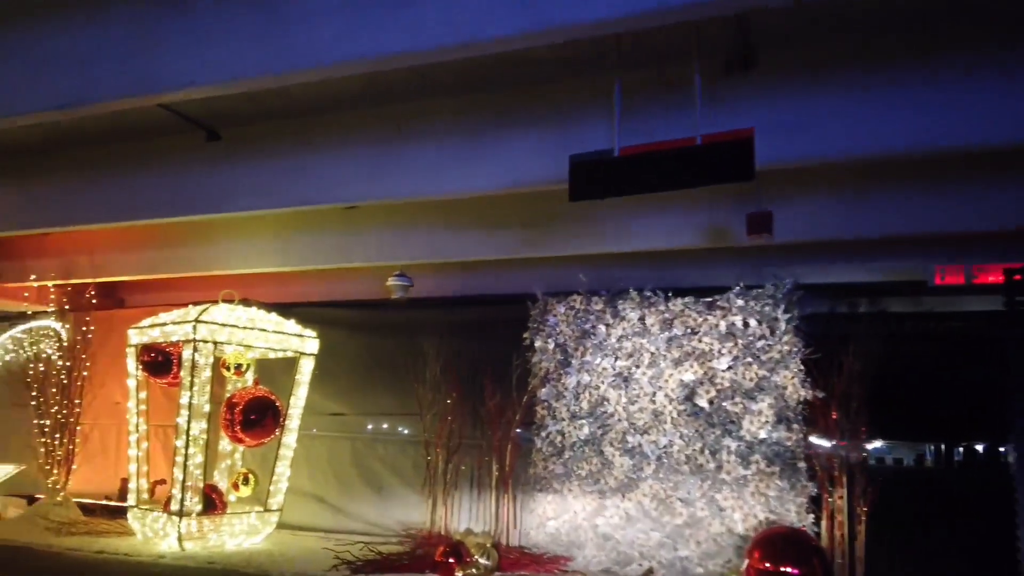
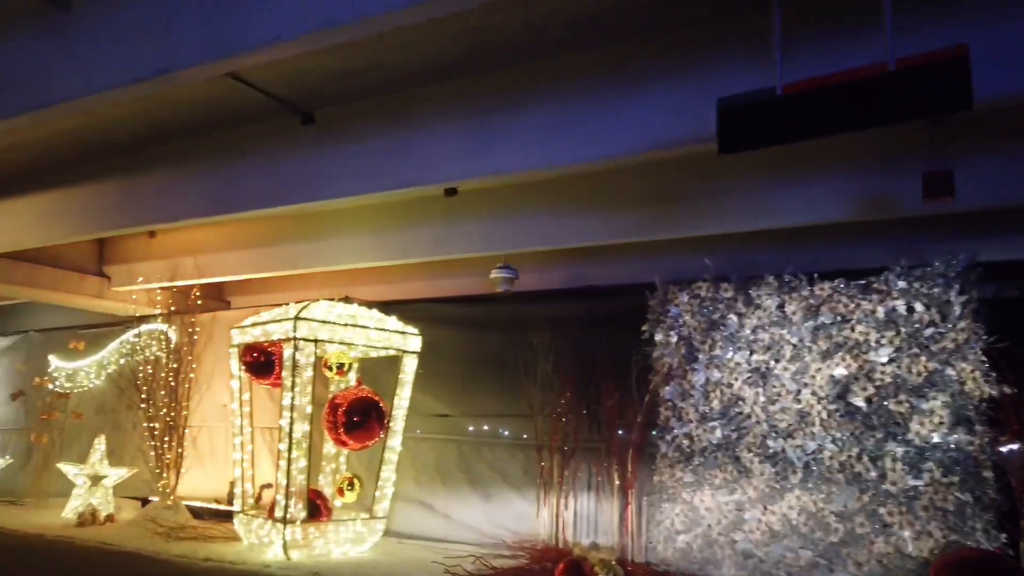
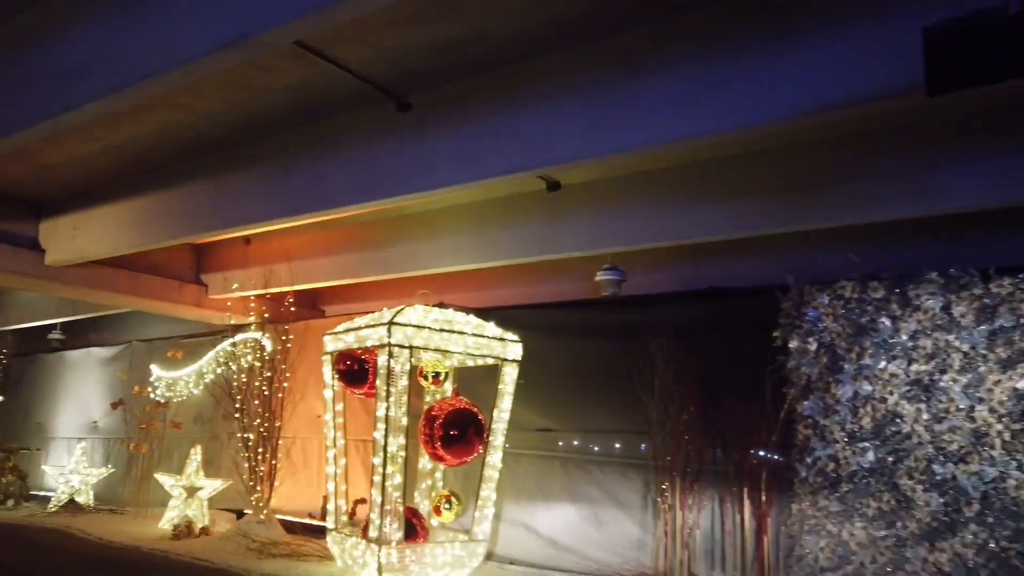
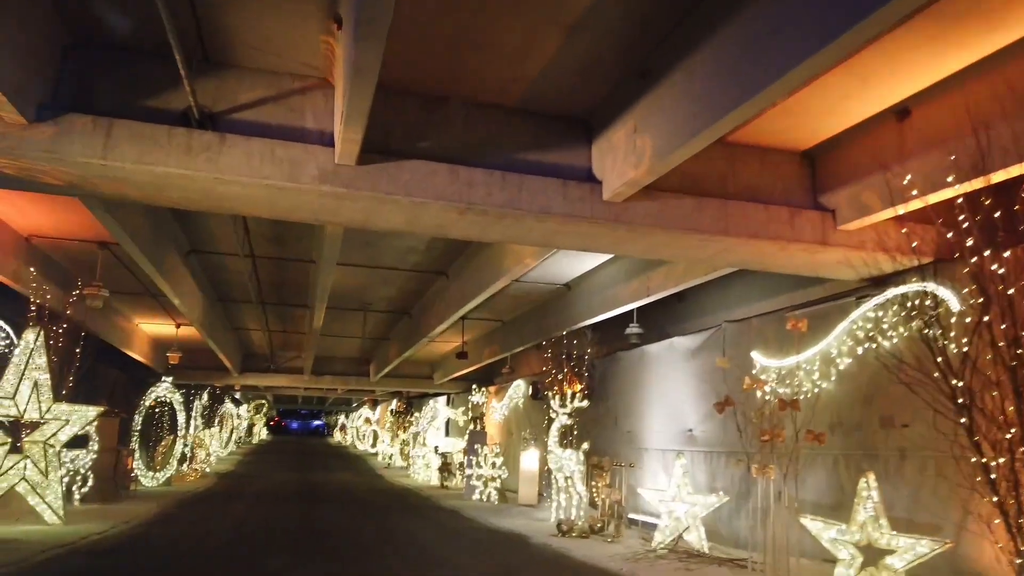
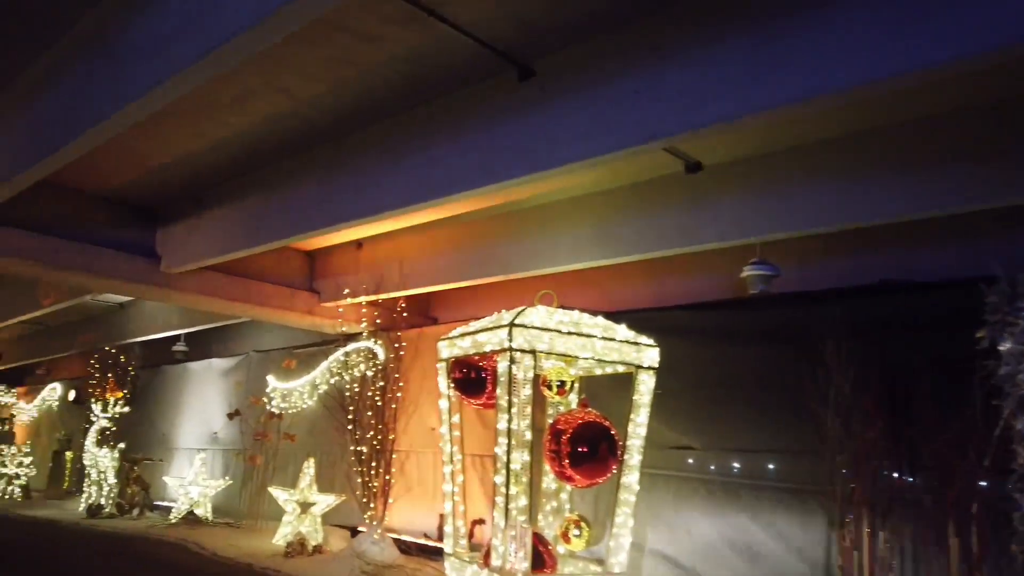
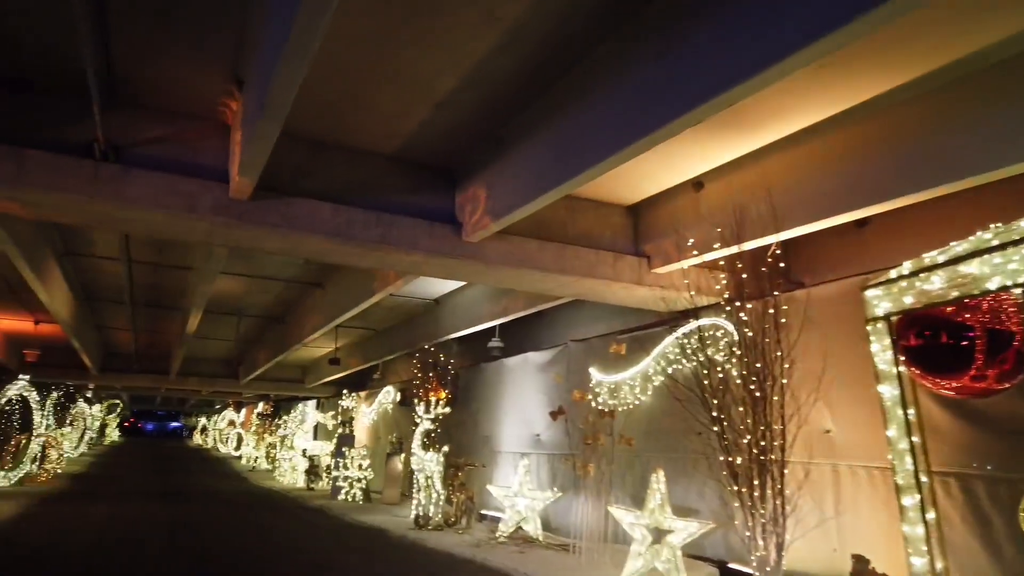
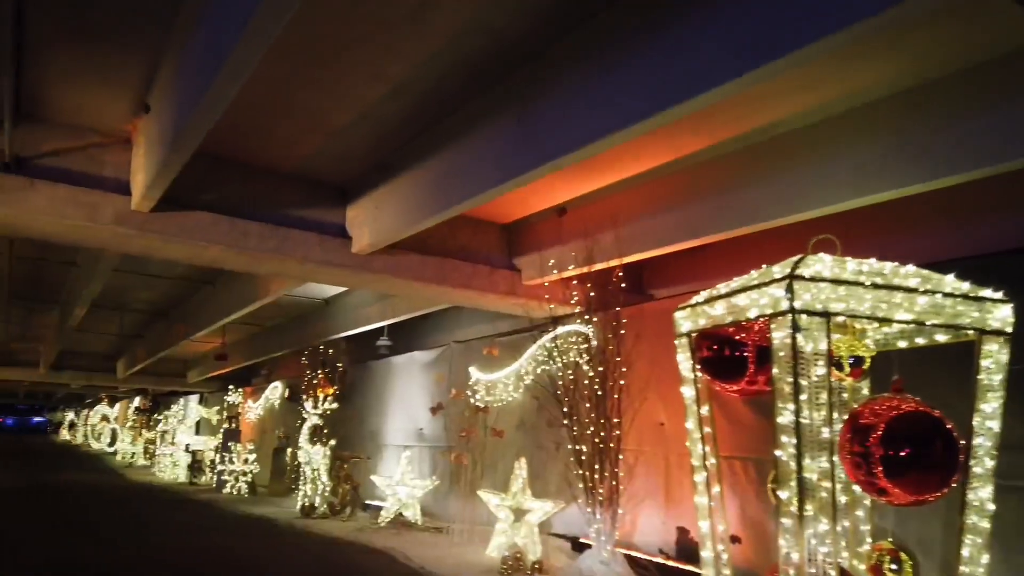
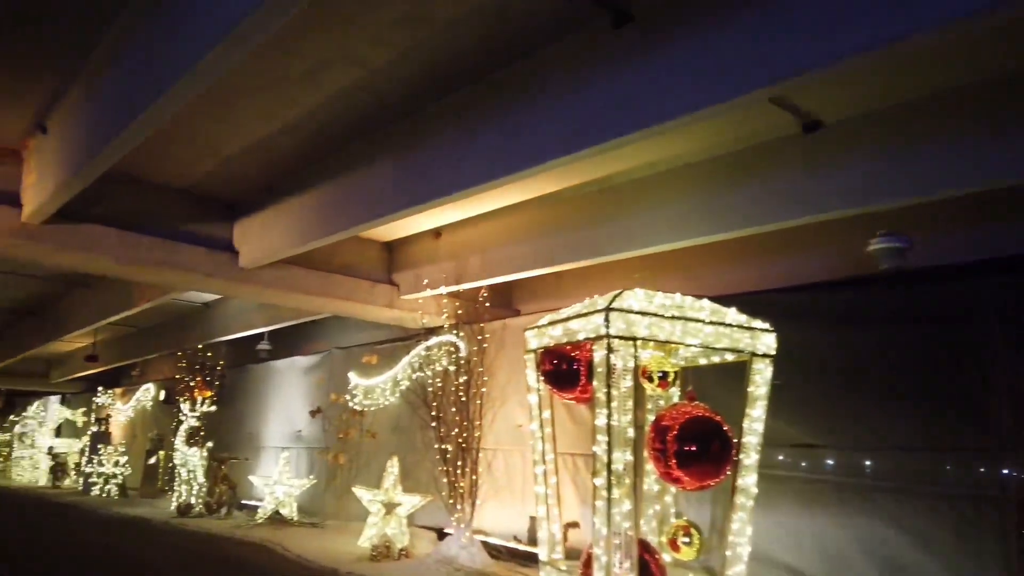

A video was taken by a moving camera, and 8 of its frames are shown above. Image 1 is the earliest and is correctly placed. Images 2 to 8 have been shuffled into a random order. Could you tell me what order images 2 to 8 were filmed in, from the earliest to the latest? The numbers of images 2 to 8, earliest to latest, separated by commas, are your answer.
2, 3, 5, 8, 7, 6, 4
